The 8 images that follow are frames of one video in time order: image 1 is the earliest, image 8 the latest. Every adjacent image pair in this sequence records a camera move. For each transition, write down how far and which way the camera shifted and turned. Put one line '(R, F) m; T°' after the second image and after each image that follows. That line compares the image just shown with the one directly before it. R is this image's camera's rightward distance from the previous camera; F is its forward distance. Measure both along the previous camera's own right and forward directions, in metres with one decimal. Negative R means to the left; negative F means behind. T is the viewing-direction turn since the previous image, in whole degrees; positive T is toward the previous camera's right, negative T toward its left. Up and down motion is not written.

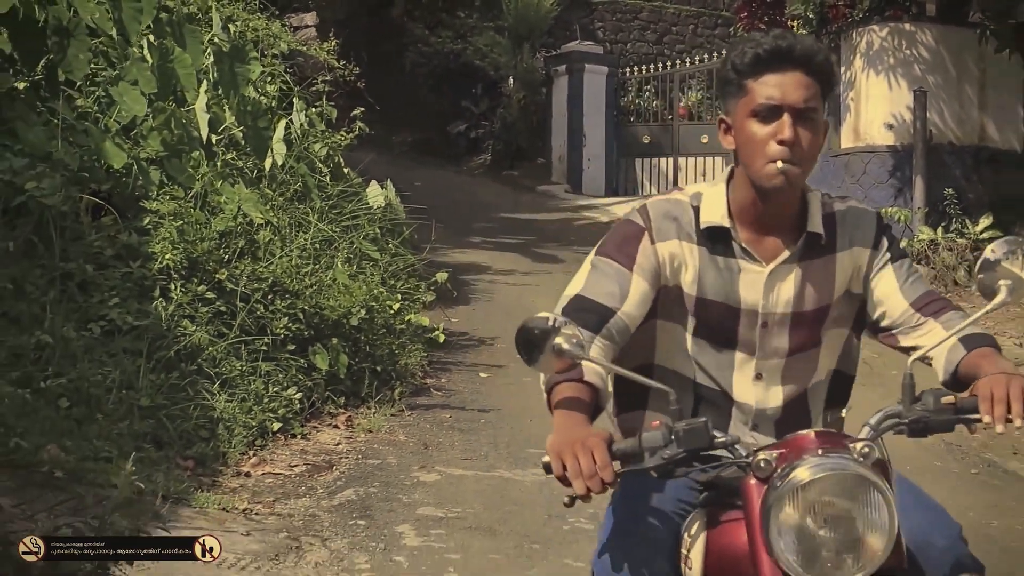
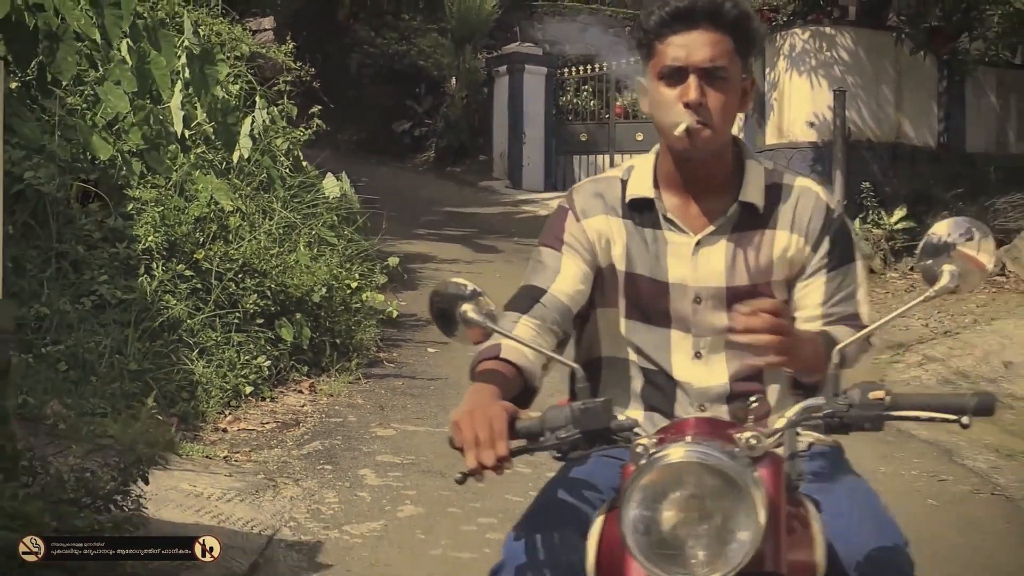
(0.0, -0.7) m; +3°
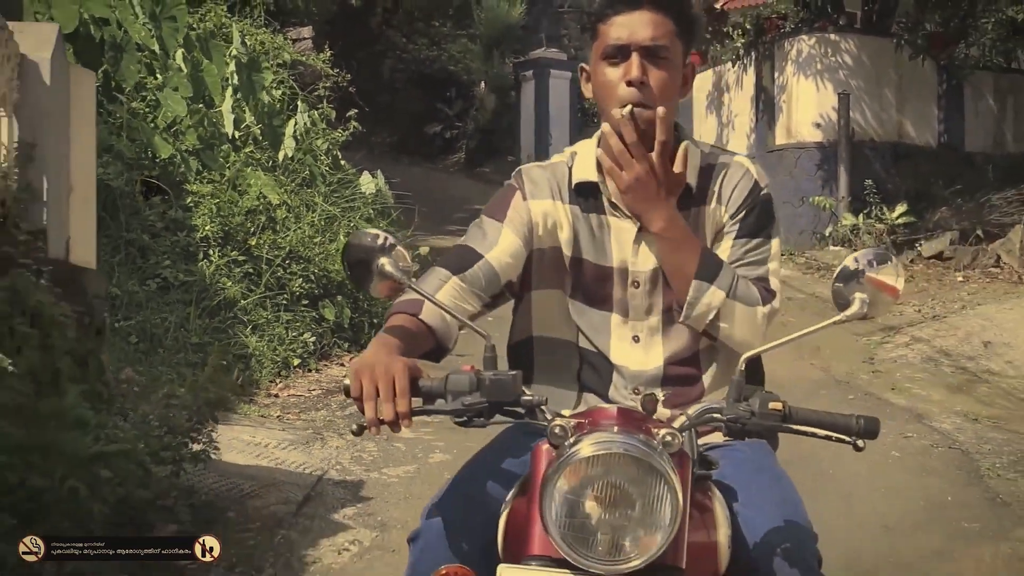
(+0.1, -0.7) m; -2°
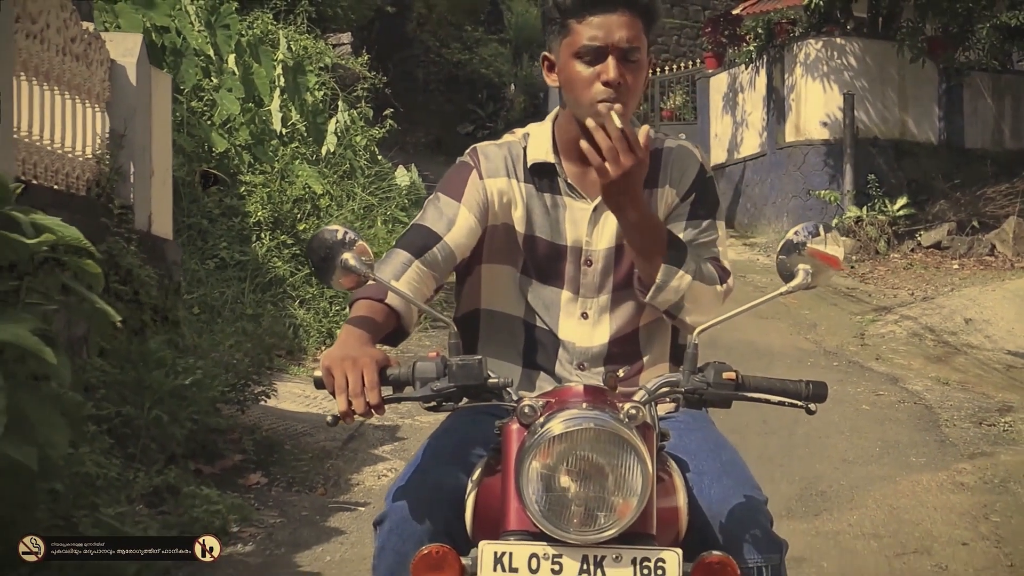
(+0.1, -0.7) m; -2°
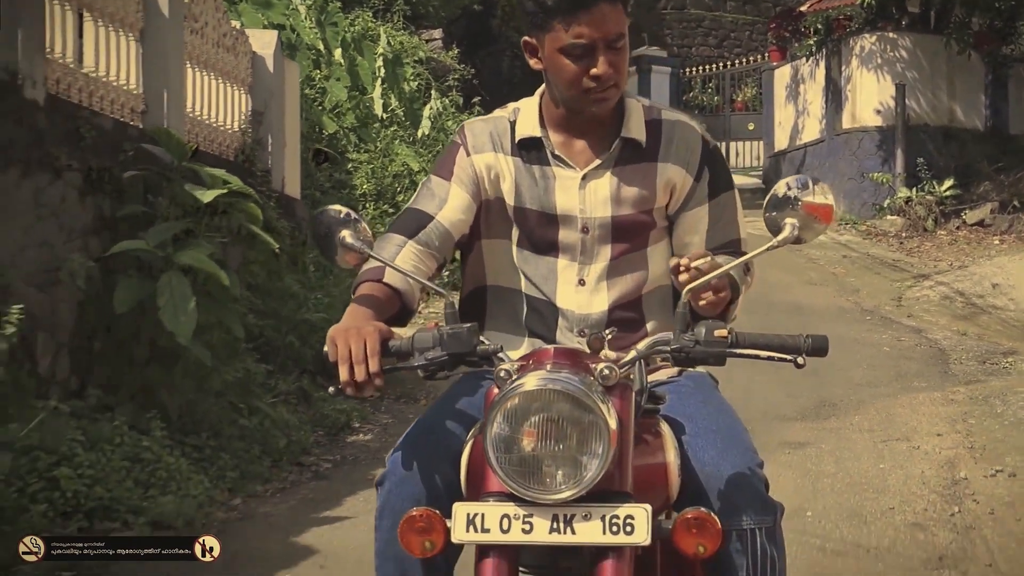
(+0.1, -1.1) m; -4°
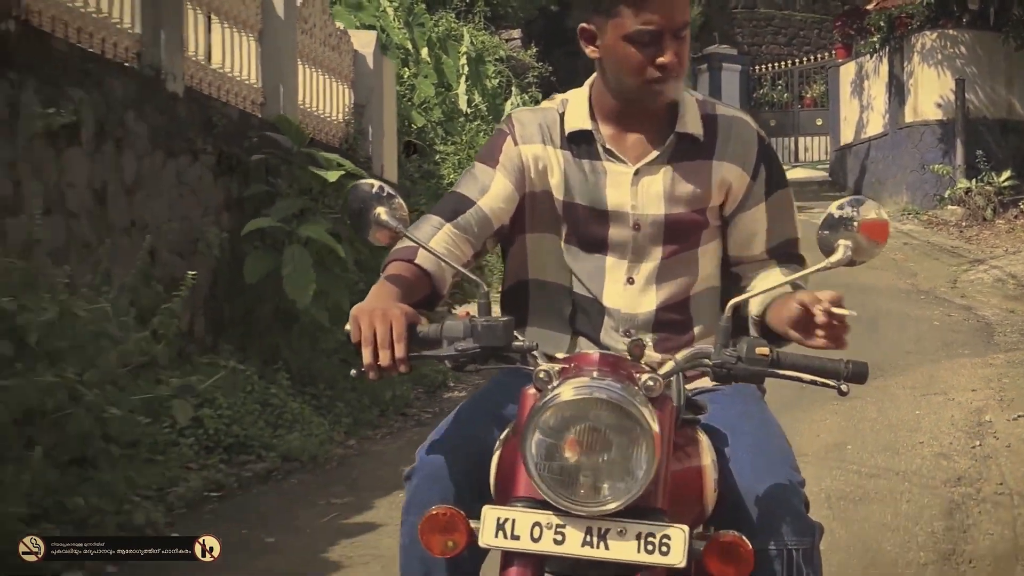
(0.0, -0.7) m; -4°
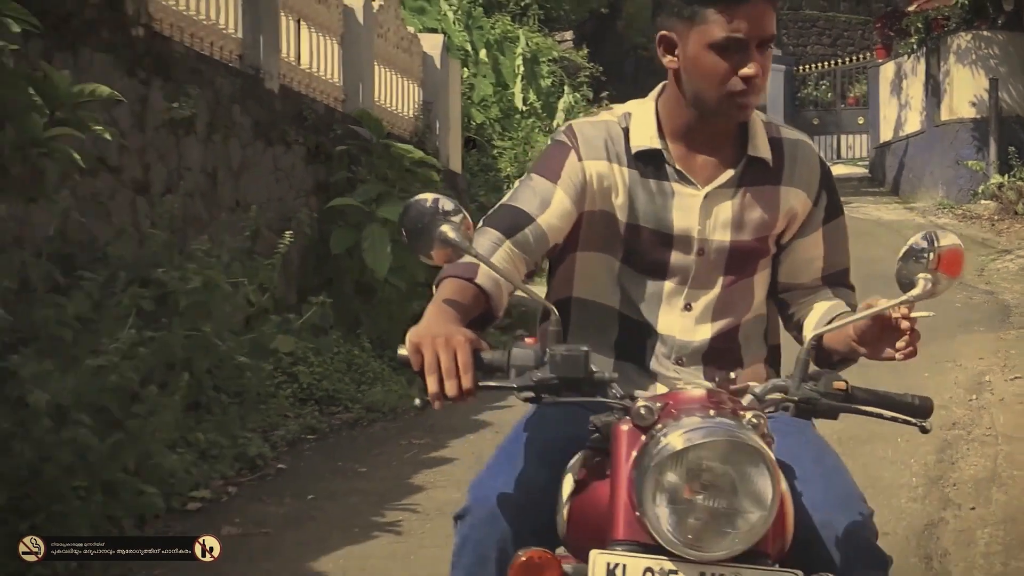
(0.0, -0.7) m; -3°
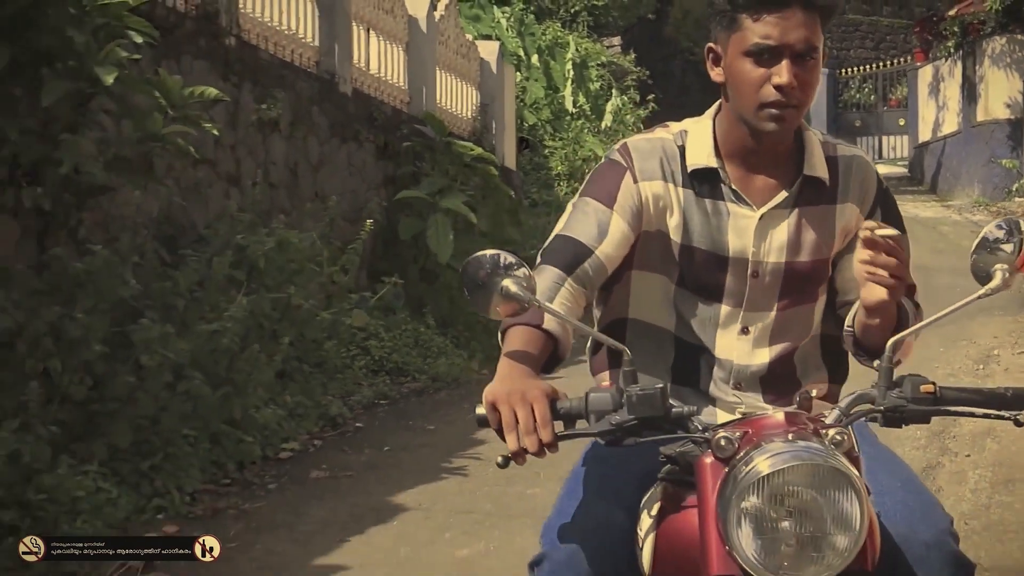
(0.0, -0.6) m; -3°
